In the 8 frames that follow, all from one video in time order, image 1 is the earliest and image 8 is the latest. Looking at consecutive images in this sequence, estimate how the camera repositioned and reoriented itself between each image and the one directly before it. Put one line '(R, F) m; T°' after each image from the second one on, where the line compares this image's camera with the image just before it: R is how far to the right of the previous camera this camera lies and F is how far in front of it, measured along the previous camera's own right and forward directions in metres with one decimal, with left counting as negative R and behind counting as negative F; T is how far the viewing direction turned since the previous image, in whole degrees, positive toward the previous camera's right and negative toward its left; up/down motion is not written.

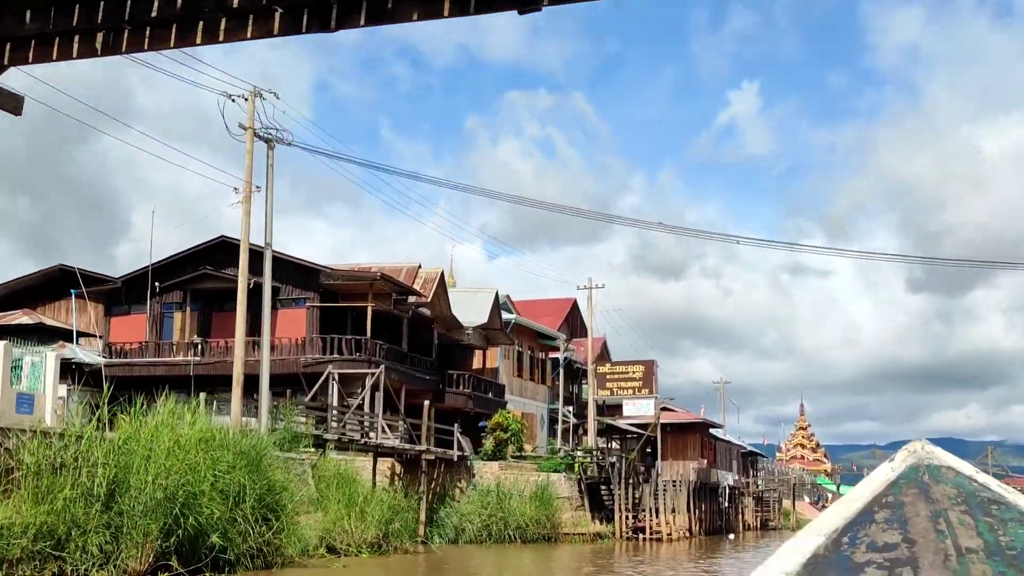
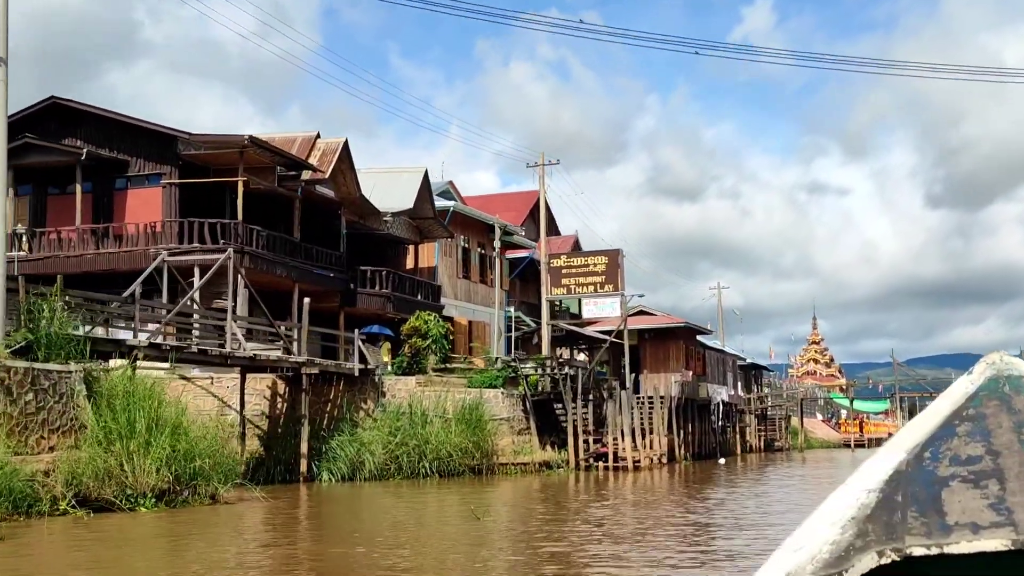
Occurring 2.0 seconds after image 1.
(+2.1, +7.0) m; -1°
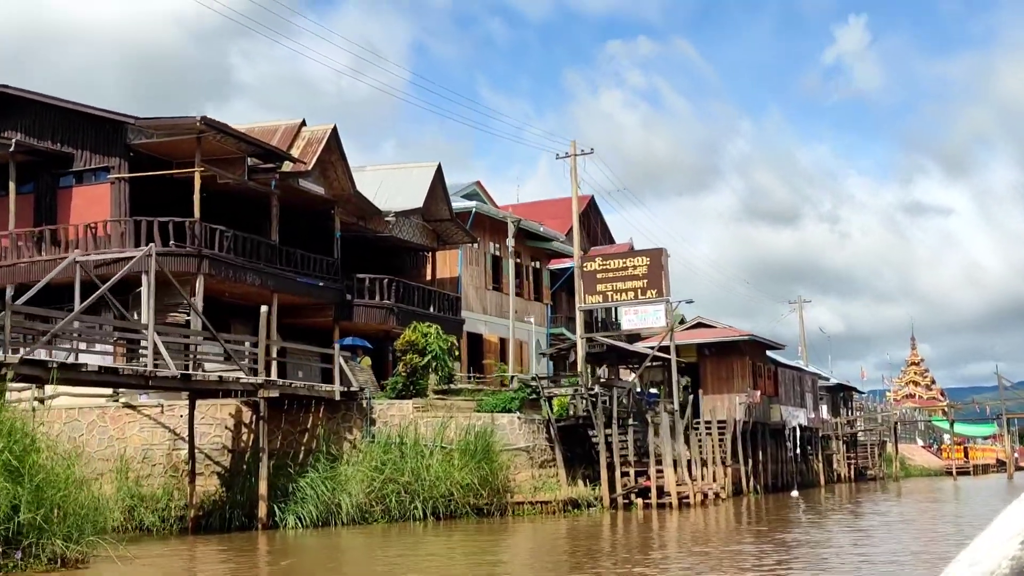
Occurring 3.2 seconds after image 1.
(+1.4, +4.3) m; -4°
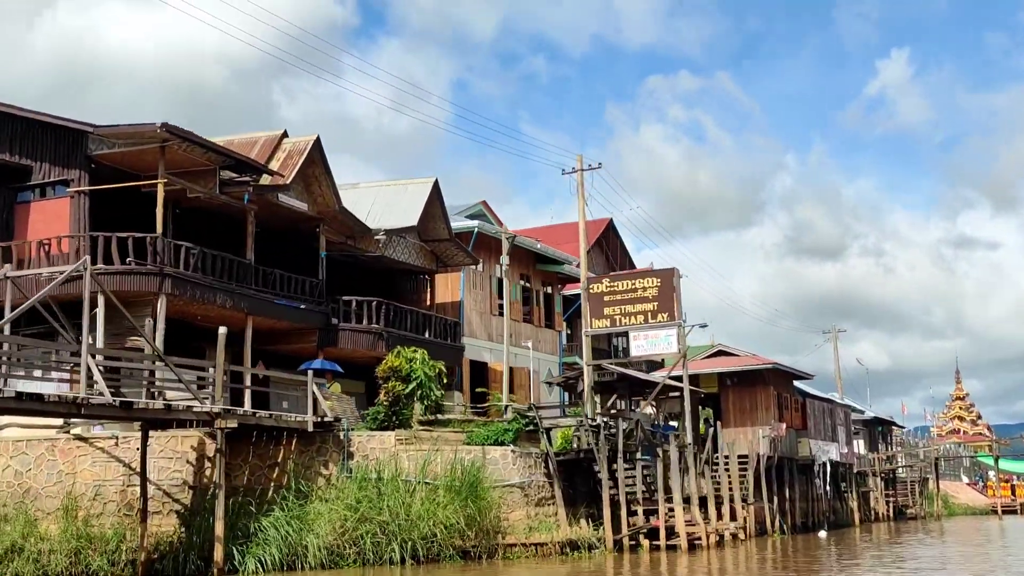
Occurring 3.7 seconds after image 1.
(+0.8, +1.8) m; -2°
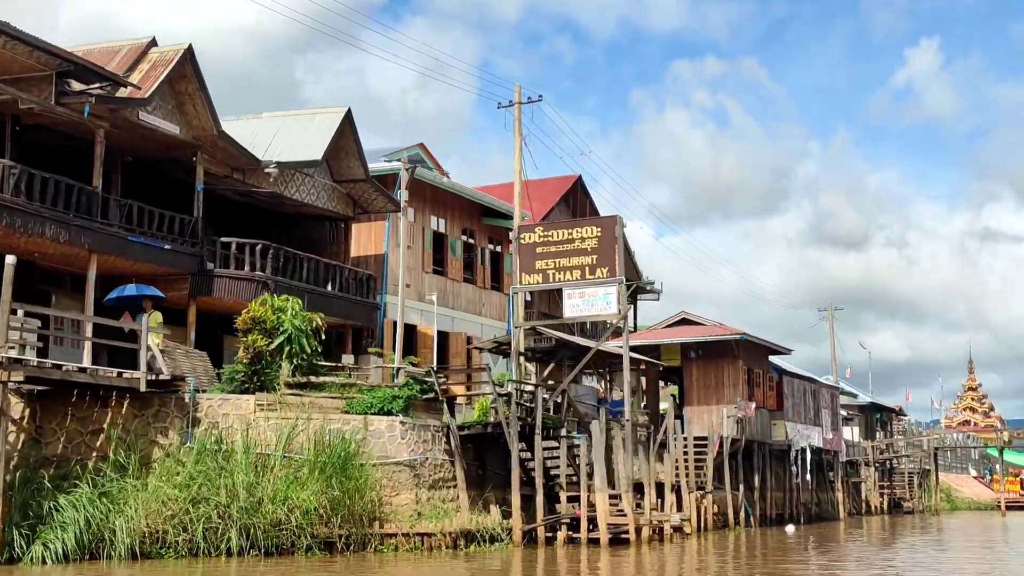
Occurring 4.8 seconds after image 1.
(+1.8, +3.5) m; -1°
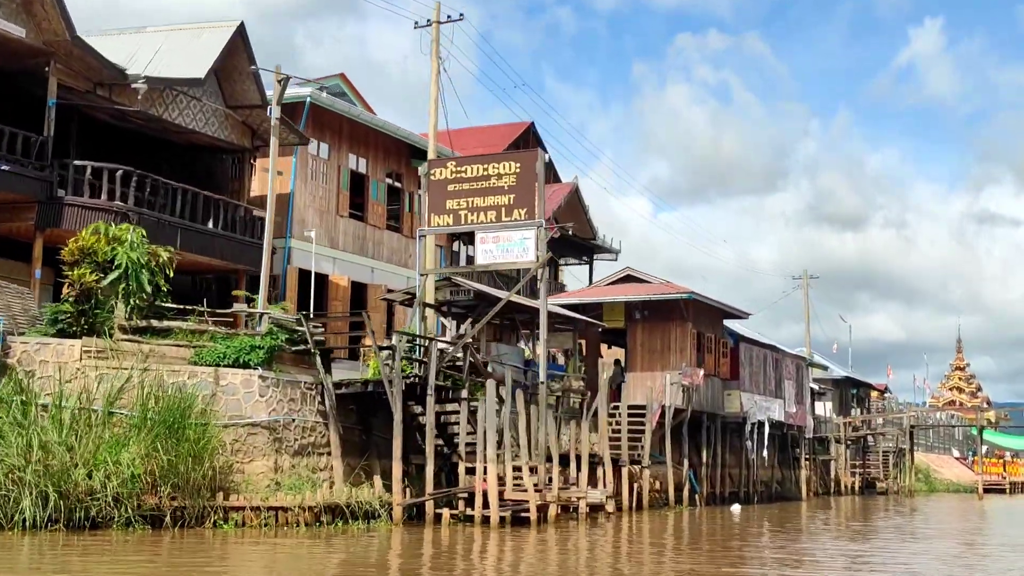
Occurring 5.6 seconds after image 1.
(+1.4, +2.6) m; 0°
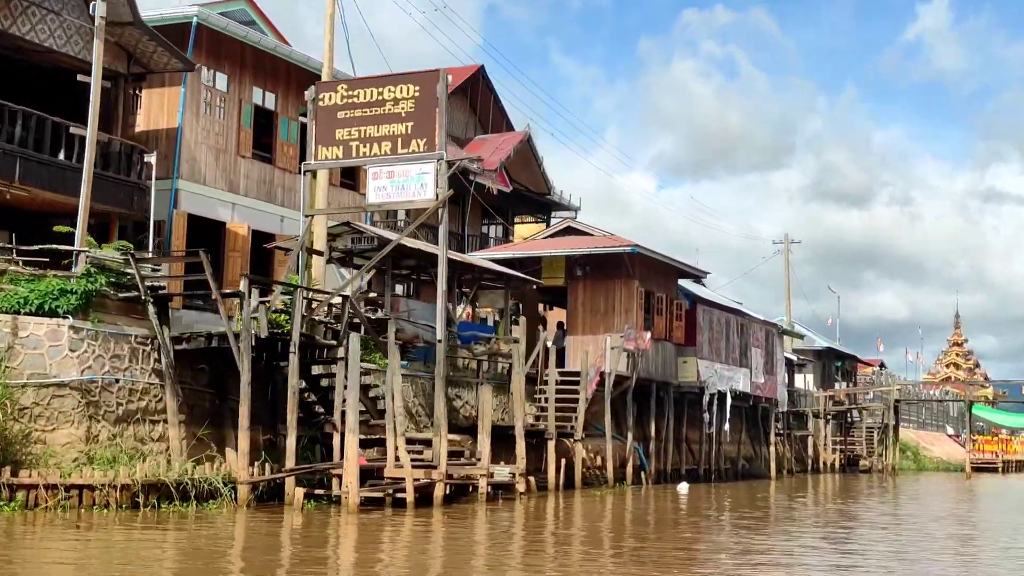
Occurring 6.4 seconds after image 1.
(+1.4, +2.6) m; 0°
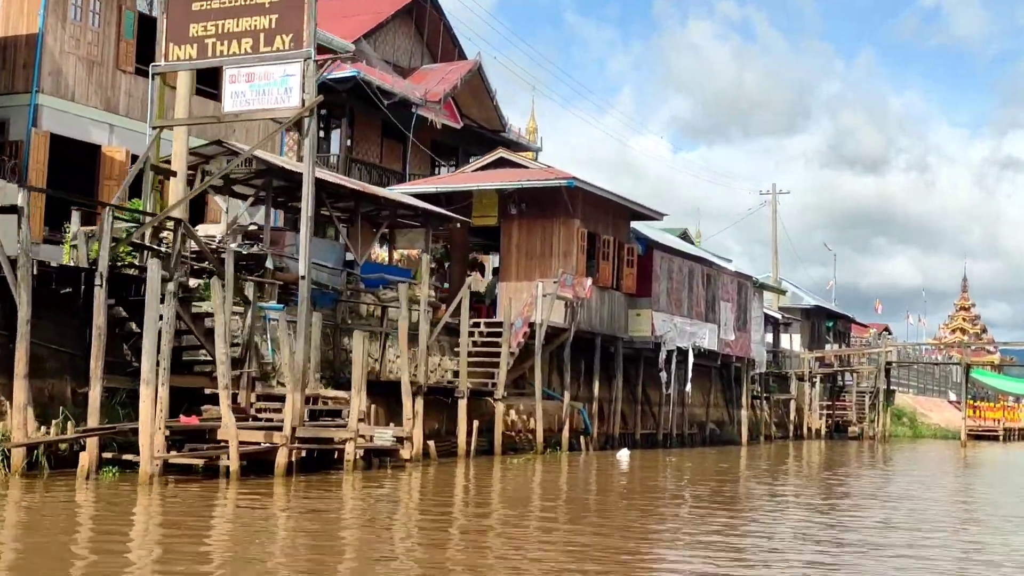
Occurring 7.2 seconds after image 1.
(+1.4, +2.6) m; -1°
